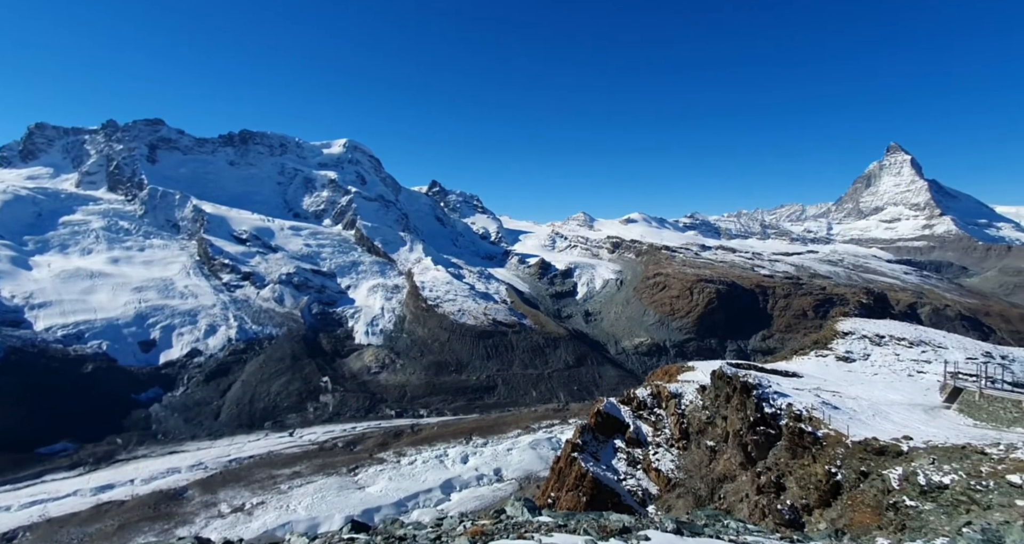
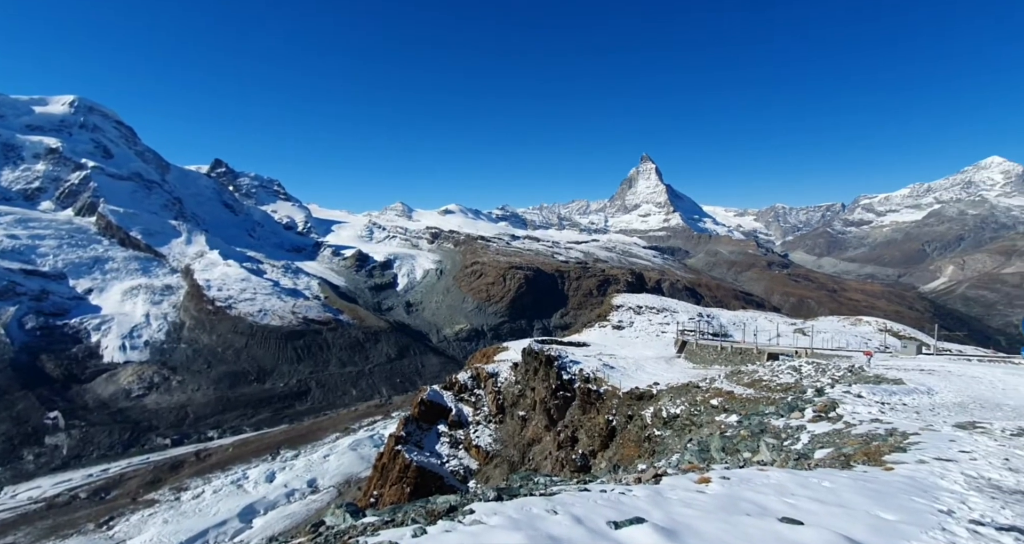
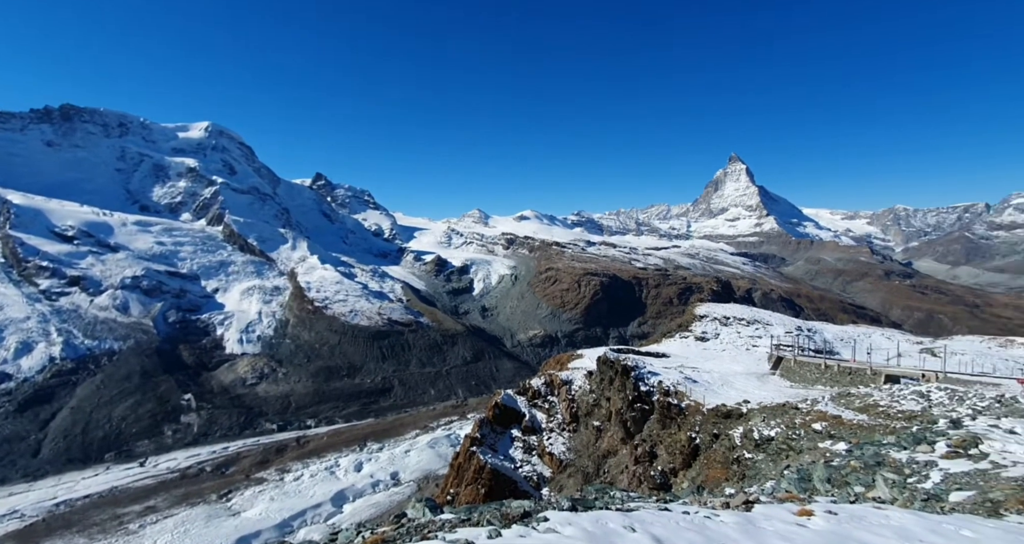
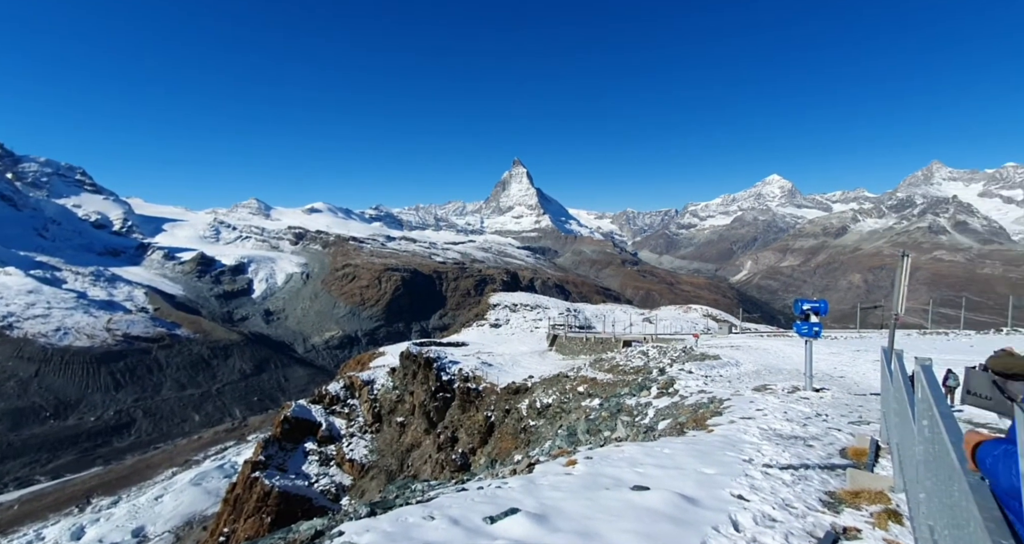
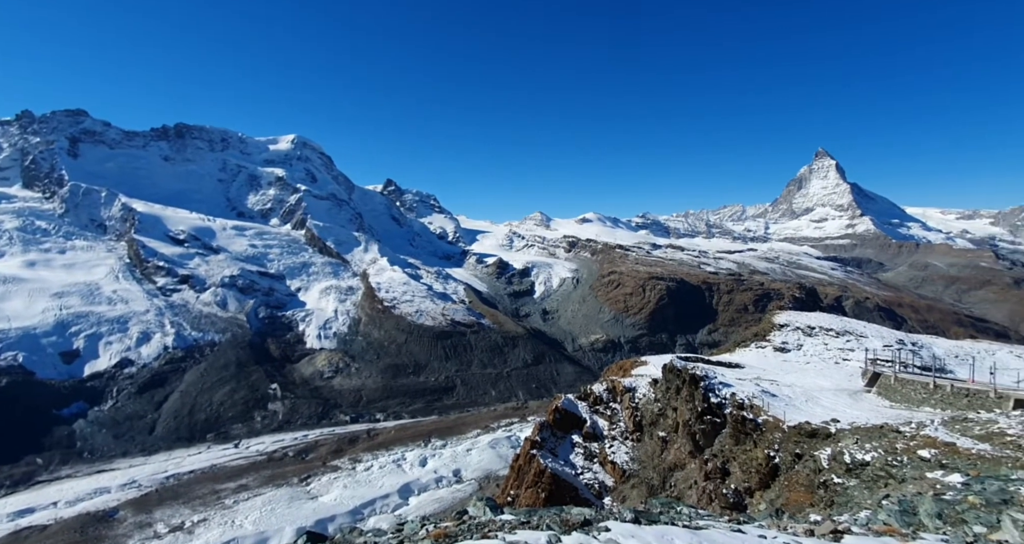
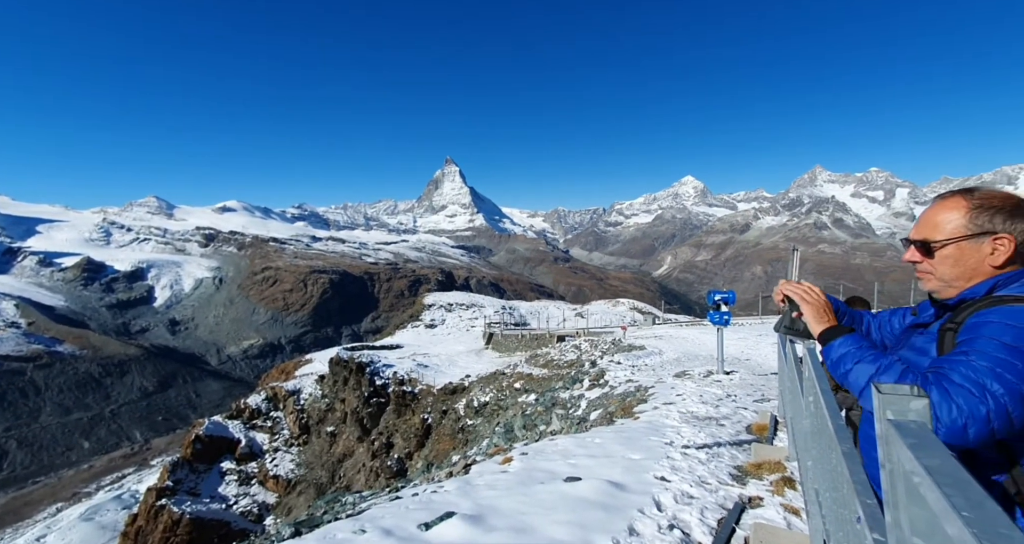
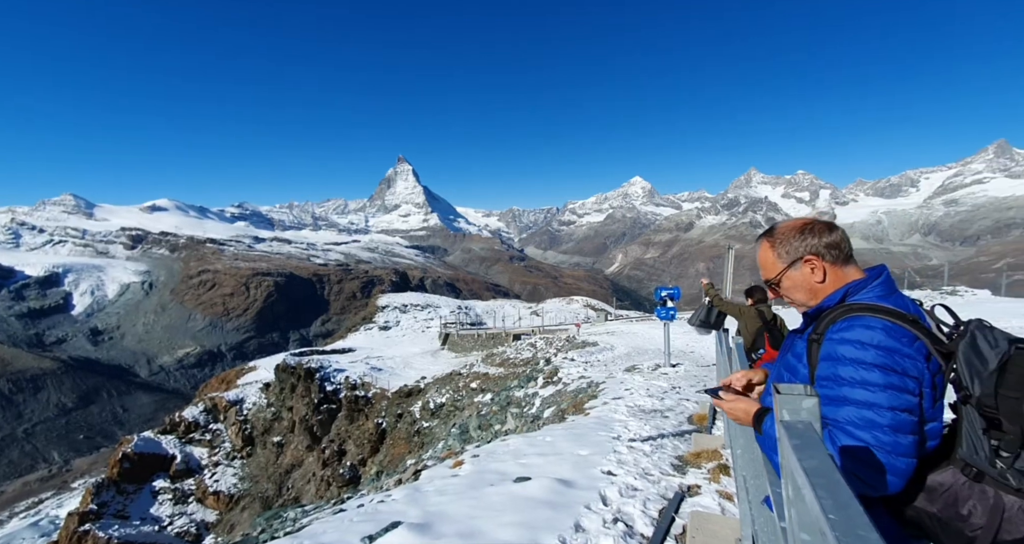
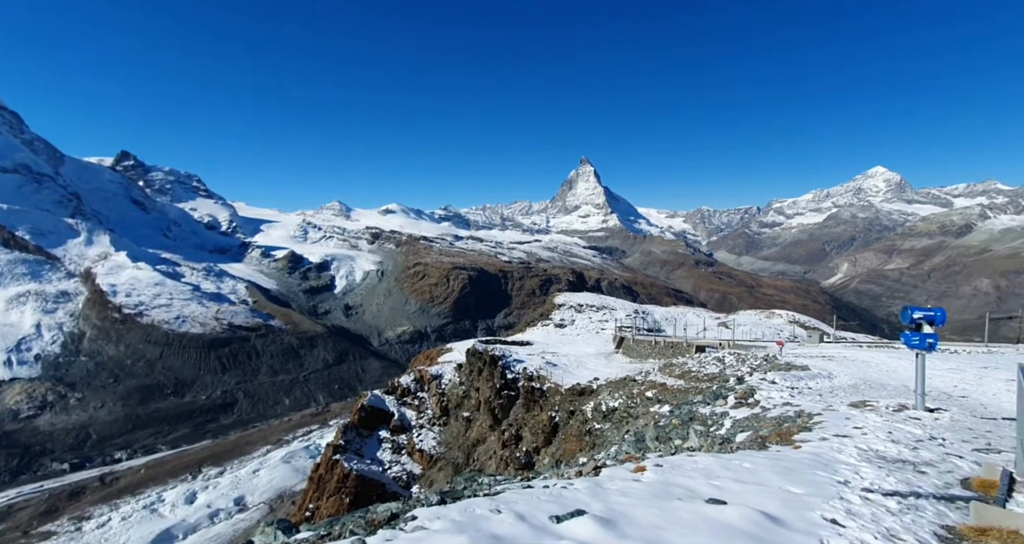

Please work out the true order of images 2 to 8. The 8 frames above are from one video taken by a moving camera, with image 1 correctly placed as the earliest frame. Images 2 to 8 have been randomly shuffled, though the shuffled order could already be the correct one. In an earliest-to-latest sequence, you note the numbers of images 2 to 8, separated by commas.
5, 3, 2, 8, 4, 6, 7
